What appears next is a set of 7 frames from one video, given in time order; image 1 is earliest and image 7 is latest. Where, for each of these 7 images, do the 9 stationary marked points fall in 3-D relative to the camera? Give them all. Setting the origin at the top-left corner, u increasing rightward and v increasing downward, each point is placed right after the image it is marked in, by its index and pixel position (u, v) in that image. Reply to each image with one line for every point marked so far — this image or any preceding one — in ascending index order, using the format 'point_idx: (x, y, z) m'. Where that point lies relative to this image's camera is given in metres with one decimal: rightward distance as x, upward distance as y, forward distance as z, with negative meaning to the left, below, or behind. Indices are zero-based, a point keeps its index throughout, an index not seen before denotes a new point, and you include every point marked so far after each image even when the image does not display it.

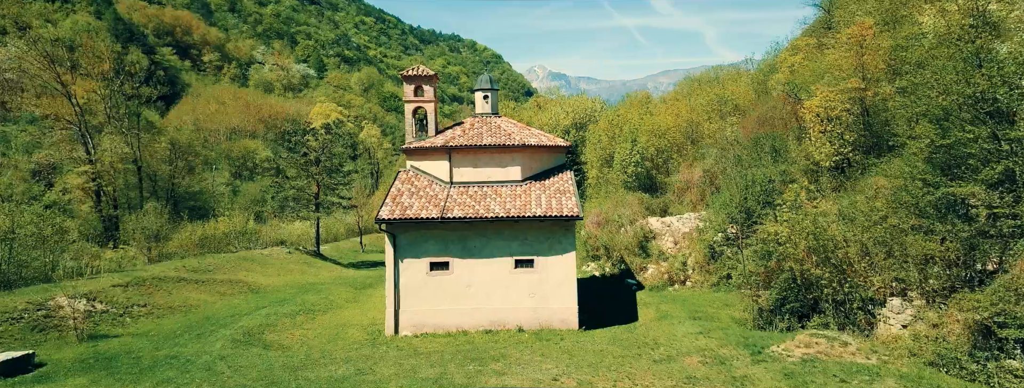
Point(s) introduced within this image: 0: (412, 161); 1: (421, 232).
0: (-3.4, +1.1, +20.1) m
1: (-2.8, -1.2, +17.2) m
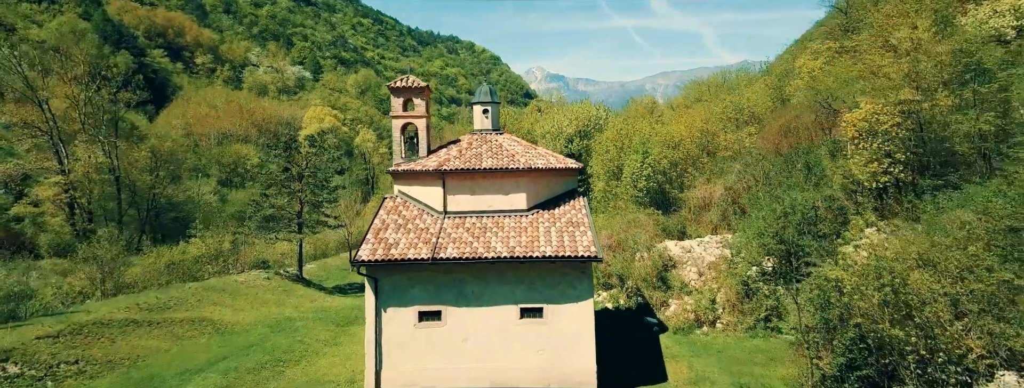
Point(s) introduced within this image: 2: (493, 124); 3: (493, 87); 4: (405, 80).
0: (-3.3, +0.2, +17.2) m
1: (-2.7, -2.0, +14.3) m
2: (-0.6, +2.3, +19.1) m
3: (-0.6, +3.5, +19.0) m
4: (-3.4, +3.6, +18.2) m
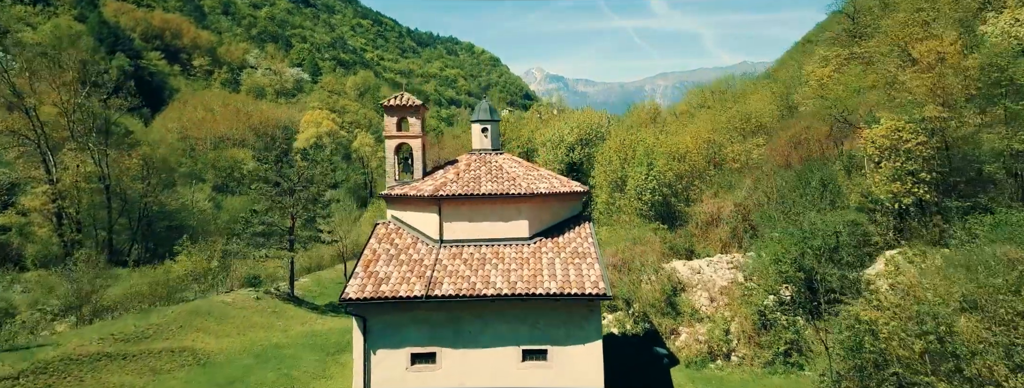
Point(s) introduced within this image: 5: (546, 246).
0: (-3.3, -0.5, +16.1) m
1: (-2.6, -2.8, +13.2) m
2: (-0.6, +1.6, +17.9) m
3: (-0.6, +2.8, +17.9) m
4: (-3.3, +2.8, +17.0) m
5: (+0.9, -1.4, +15.0) m
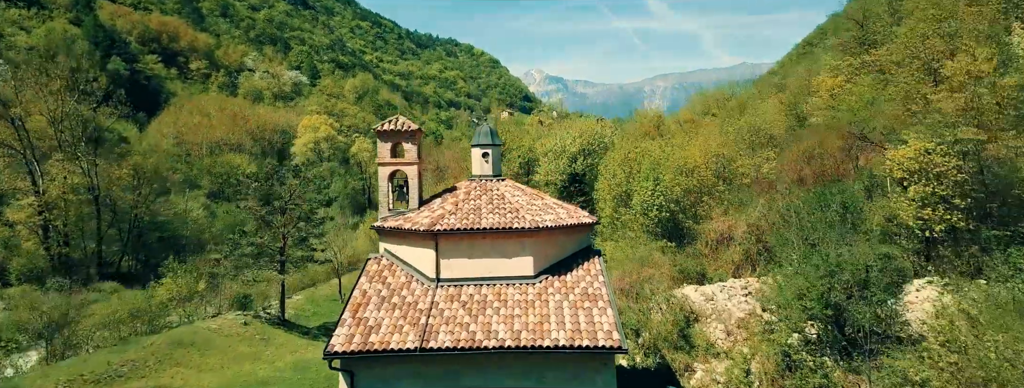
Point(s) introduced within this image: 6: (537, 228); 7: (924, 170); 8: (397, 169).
0: (-3.2, -1.4, +14.8) m
1: (-2.5, -3.6, +11.8) m
2: (-0.5, +0.7, +16.6) m
3: (-0.5, +2.0, +16.6) m
4: (-3.3, +2.0, +15.7) m
5: (+1.0, -2.2, +13.7) m
6: (+0.6, -0.8, +13.8) m
7: (+12.8, +0.8, +17.8) m
8: (-3.2, +0.7, +15.6) m
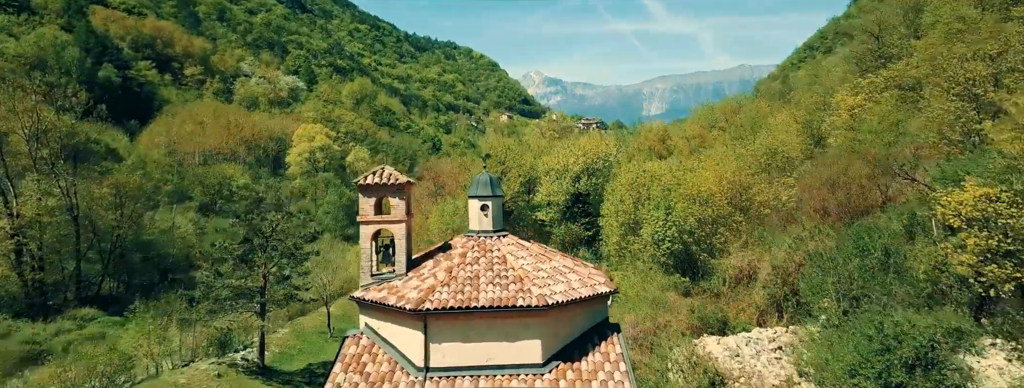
0: (-3.1, -2.8, +12.5) m
1: (-2.5, -5.0, +9.5) m
2: (-0.5, -0.7, +14.4) m
3: (-0.5, +0.5, +14.3) m
4: (-3.2, +0.5, +13.4) m
5: (+1.1, -3.6, +11.4) m
6: (+0.7, -2.3, +11.5) m
7: (+12.9, -0.7, +15.6) m
8: (-3.1, -0.8, +13.4) m
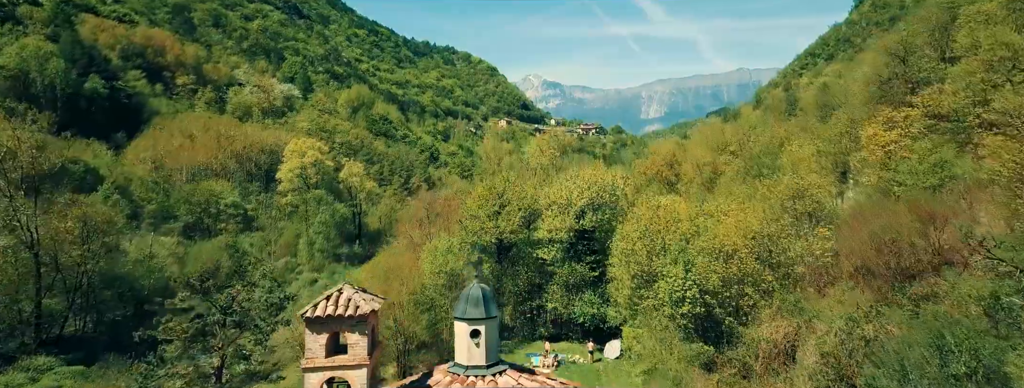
0: (-3.1, -5.1, +8.9) m
1: (-2.5, -7.3, +6.0) m
2: (-0.5, -3.1, +10.8) m
3: (-0.5, -1.9, +10.8) m
4: (-3.2, -1.8, +9.9) m
5: (+1.1, -6.0, +7.9) m
6: (+0.7, -4.6, +8.0) m
7: (+12.8, -3.0, +12.1) m
8: (-3.1, -3.1, +9.8) m
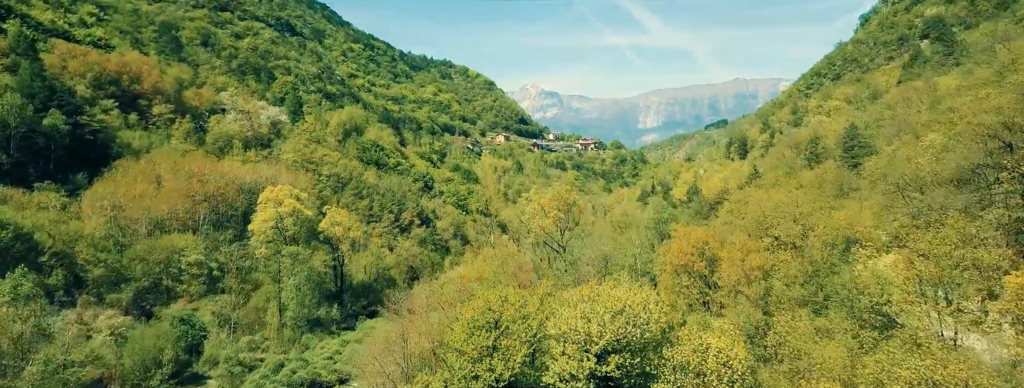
0: (-3.0, -11.7, -1.1) m
1: (-2.4, -13.8, -4.1) m
2: (-0.4, -9.6, +0.8) m
3: (-0.4, -8.4, +0.8) m
4: (-3.1, -8.3, -0.1) m
5: (+1.2, -12.5, -2.2) m
6: (+0.8, -11.1, -2.0) m
7: (+12.9, -9.6, +2.1) m
8: (-3.0, -9.6, -0.2) m
